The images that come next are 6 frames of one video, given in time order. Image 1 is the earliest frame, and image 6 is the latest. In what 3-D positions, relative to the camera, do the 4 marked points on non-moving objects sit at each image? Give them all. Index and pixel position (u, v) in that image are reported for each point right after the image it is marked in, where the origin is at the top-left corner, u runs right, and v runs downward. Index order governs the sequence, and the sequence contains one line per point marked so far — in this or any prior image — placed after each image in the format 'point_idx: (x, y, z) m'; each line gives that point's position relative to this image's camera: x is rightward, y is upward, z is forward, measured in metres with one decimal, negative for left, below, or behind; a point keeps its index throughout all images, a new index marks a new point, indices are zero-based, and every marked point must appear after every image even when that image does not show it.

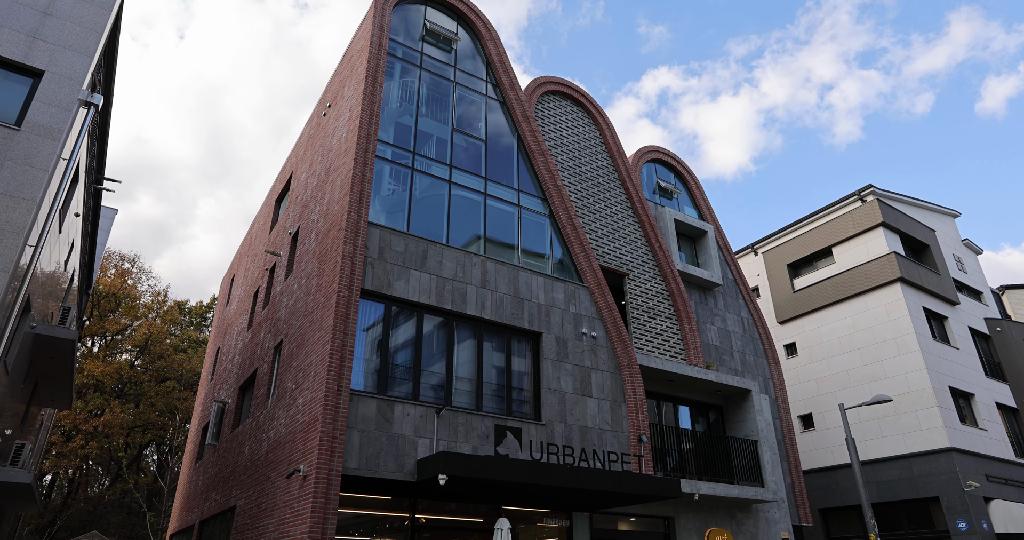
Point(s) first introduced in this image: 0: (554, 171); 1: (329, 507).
0: (+1.1, +2.7, +17.6) m
1: (-3.2, -4.1, +10.9) m
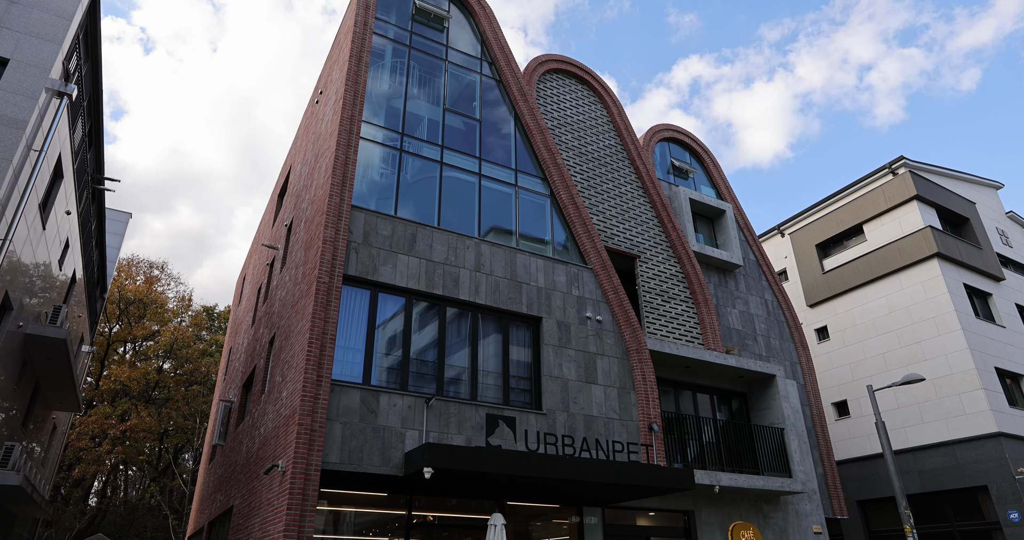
0: (+1.1, +3.2, +16.7) m
1: (-3.4, -3.8, +10.3) m
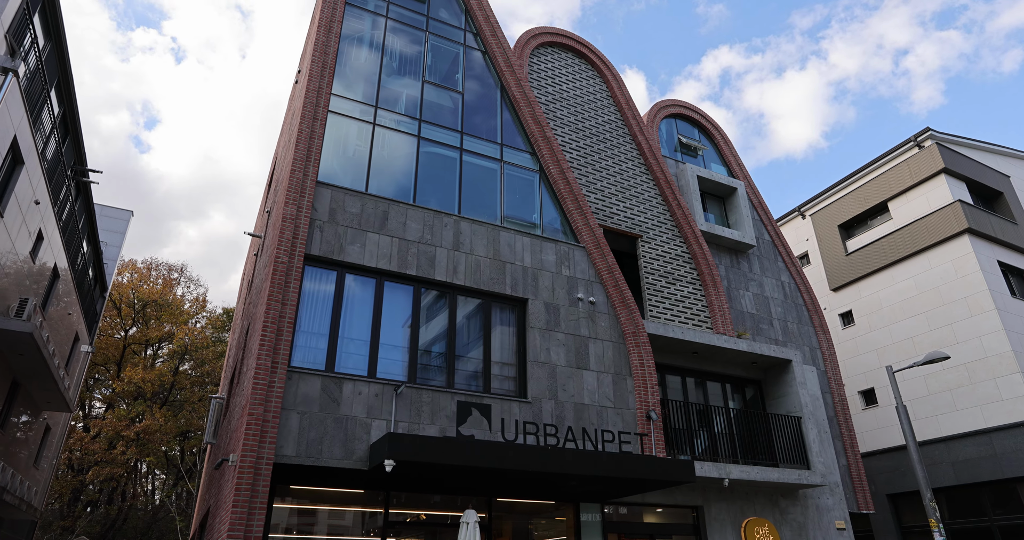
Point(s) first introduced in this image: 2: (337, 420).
0: (+0.7, +3.6, +15.7) m
1: (-3.8, -3.4, +9.4) m
2: (-2.9, -2.5, +10.5) m
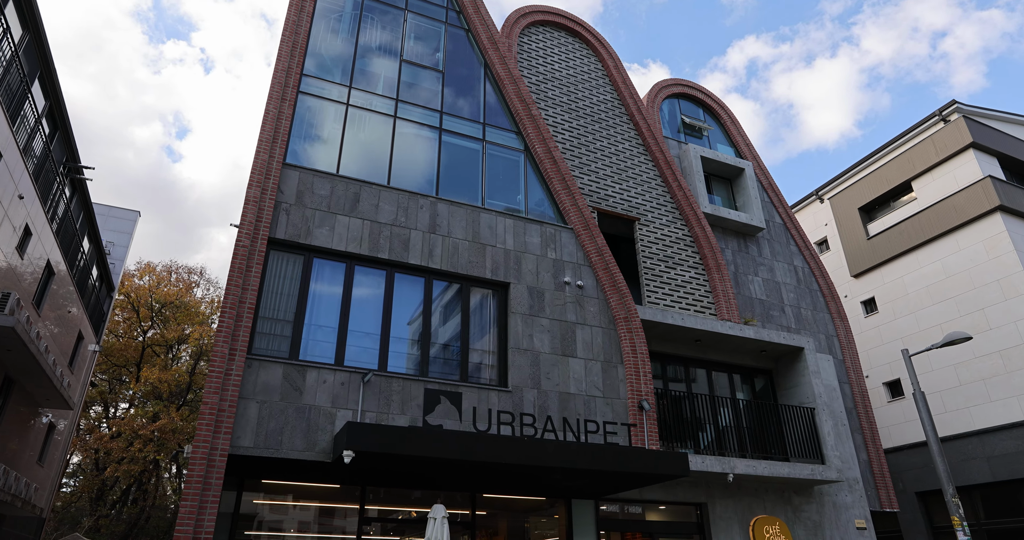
0: (+0.4, +4.0, +15.0) m
1: (-4.3, -3.2, +9.0) m
2: (-3.4, -2.2, +10.0) m
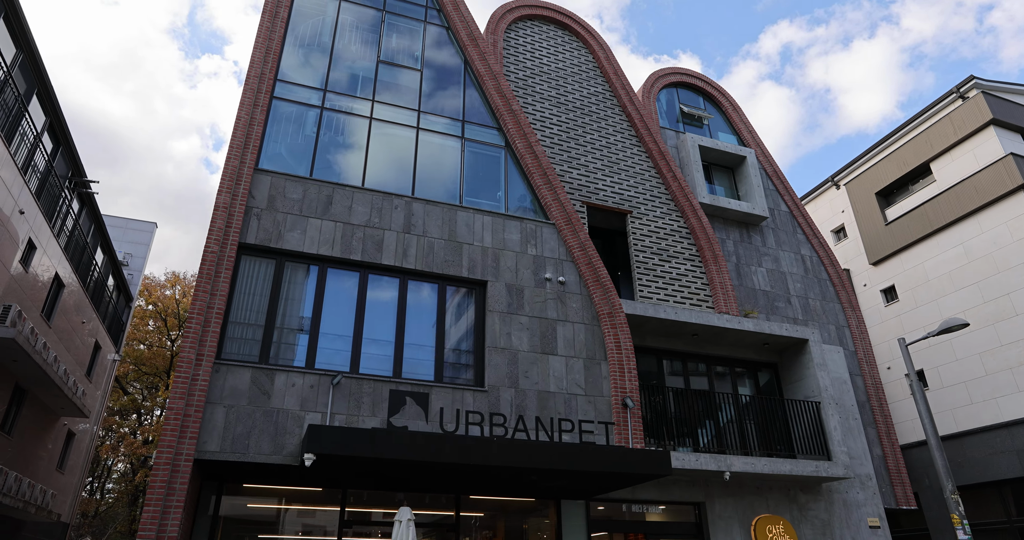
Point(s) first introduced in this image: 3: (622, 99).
0: (0.0, +4.0, +14.8) m
1: (-4.8, -3.2, +9.0) m
2: (-3.9, -2.3, +10.0) m
3: (+3.1, +4.8, +17.7) m
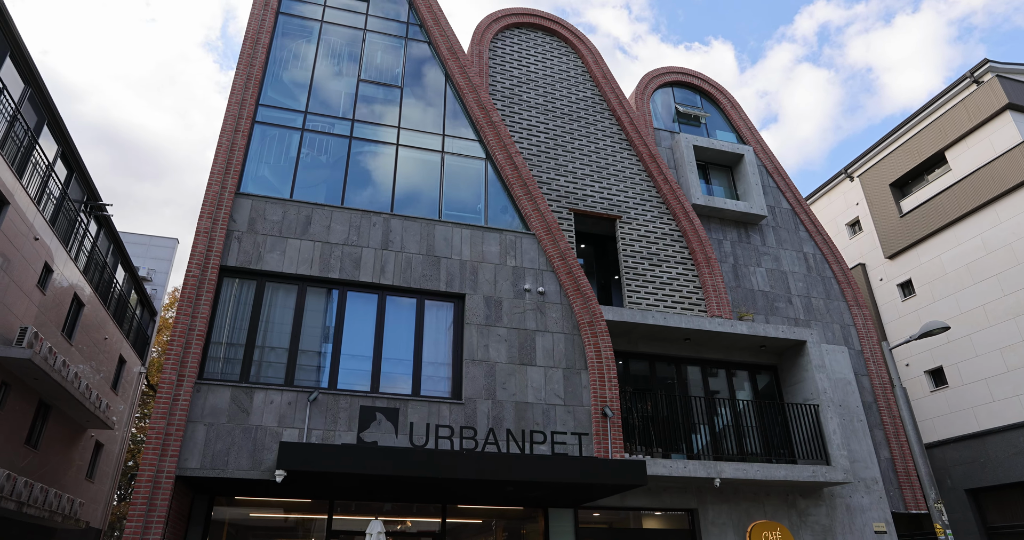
0: (-0.4, +3.8, +14.9) m
1: (-5.4, -3.7, +9.5) m
2: (-4.4, -2.6, +10.4) m
3: (+2.9, +4.7, +17.7) m
